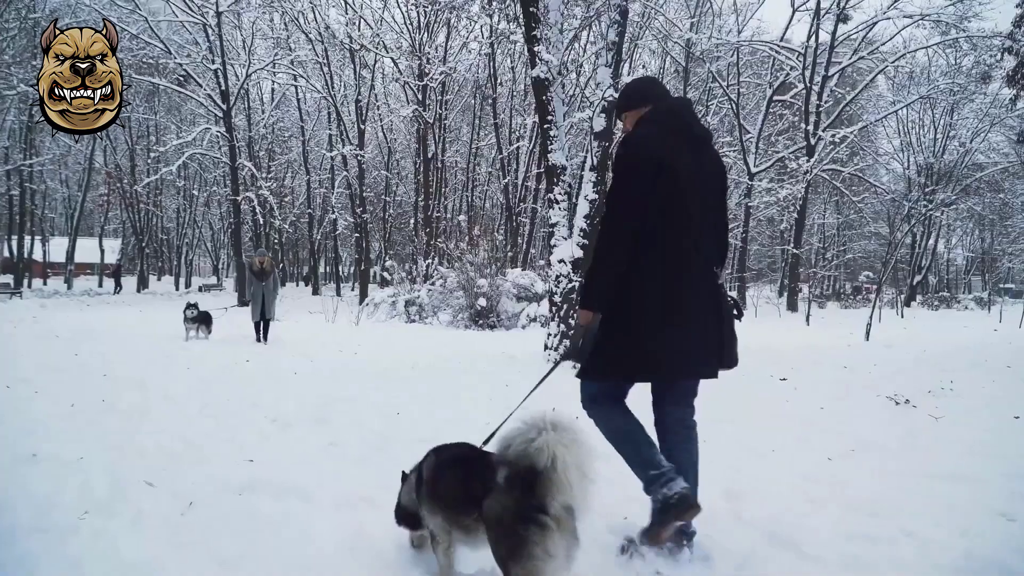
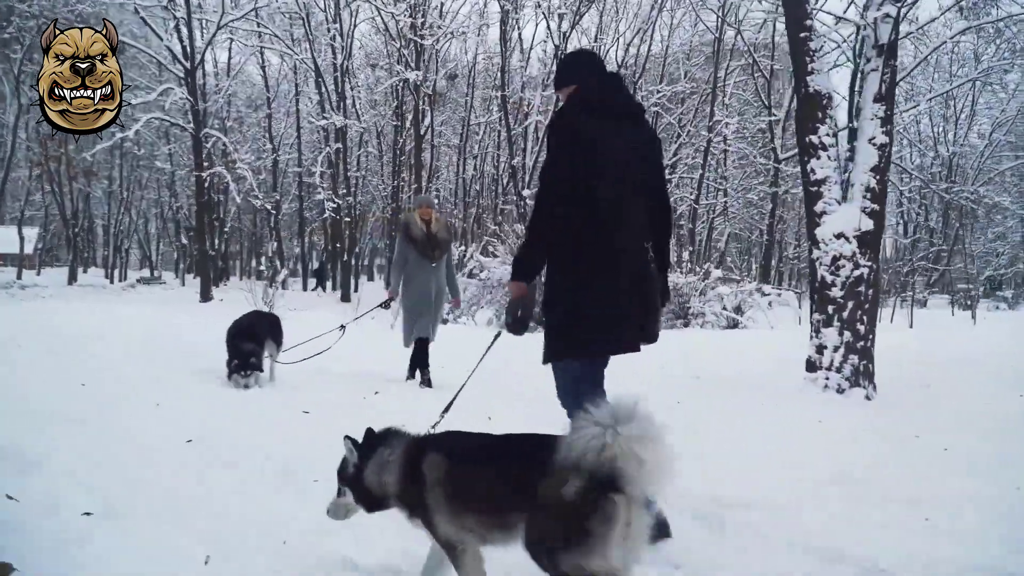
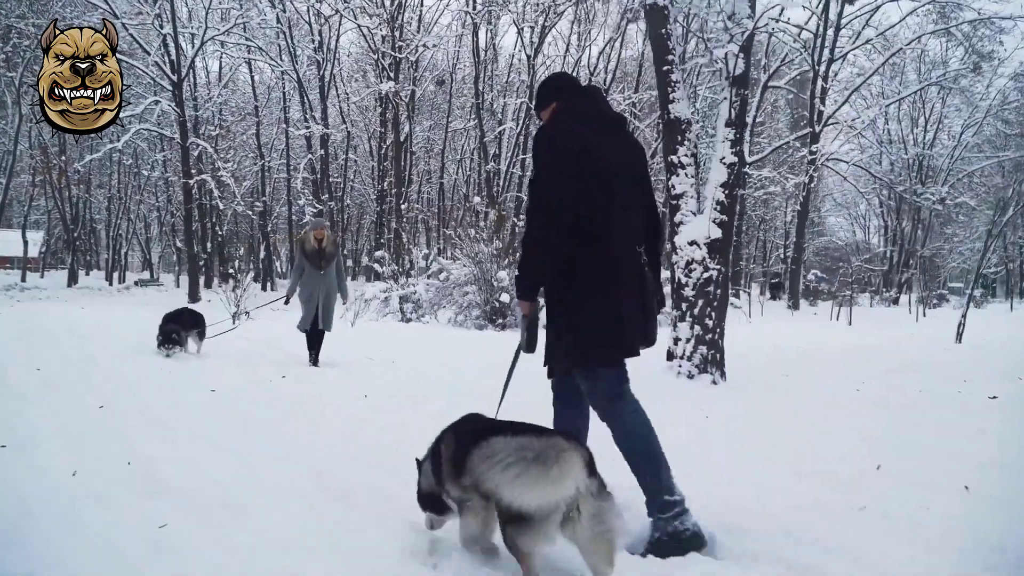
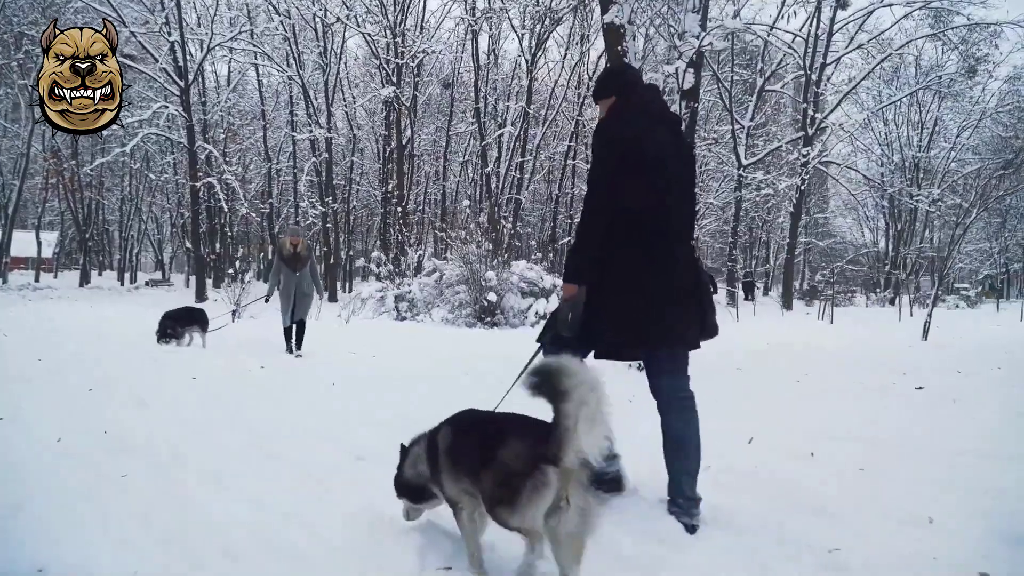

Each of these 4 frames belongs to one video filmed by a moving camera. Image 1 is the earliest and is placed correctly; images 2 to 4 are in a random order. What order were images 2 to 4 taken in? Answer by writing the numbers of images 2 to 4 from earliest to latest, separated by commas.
4, 3, 2
